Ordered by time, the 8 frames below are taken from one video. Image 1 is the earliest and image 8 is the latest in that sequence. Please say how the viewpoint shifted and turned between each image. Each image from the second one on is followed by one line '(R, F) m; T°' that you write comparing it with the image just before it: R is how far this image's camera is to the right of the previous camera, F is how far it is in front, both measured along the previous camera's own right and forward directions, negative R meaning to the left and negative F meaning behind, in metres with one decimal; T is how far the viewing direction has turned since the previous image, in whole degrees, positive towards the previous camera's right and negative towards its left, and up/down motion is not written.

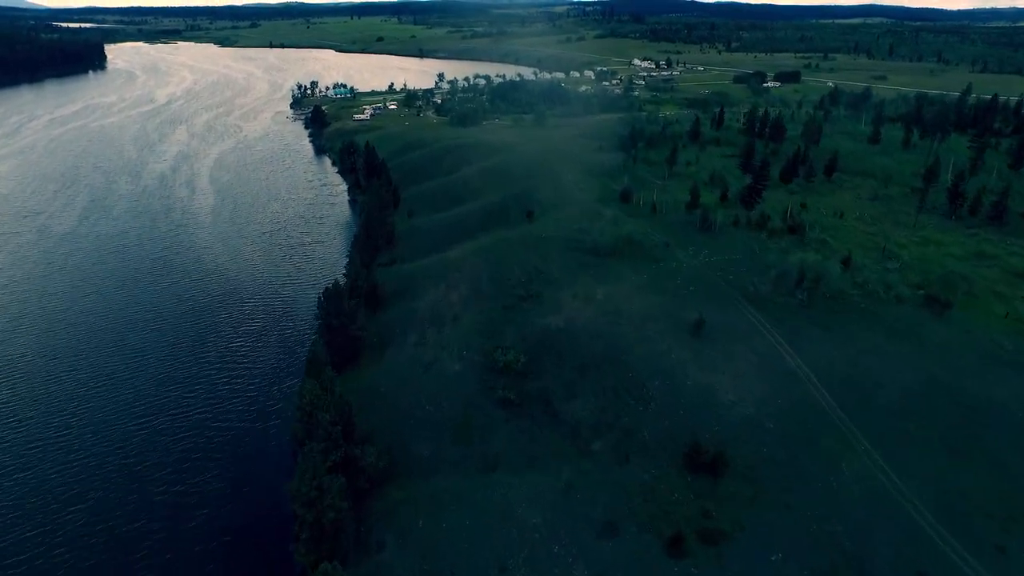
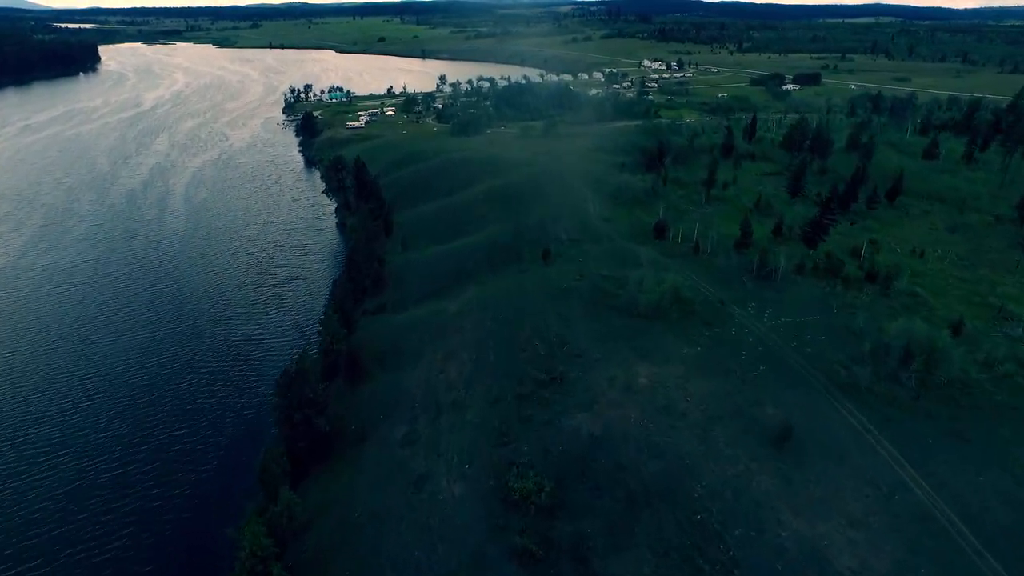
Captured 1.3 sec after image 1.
(-0.7, +10.1) m; 0°
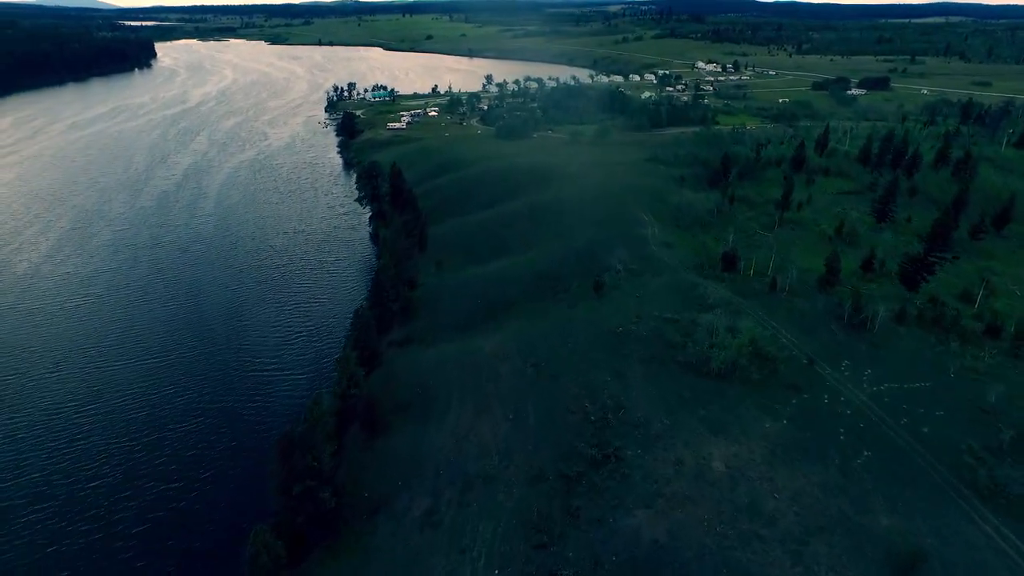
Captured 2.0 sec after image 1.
(-0.4, +5.8) m; -4°
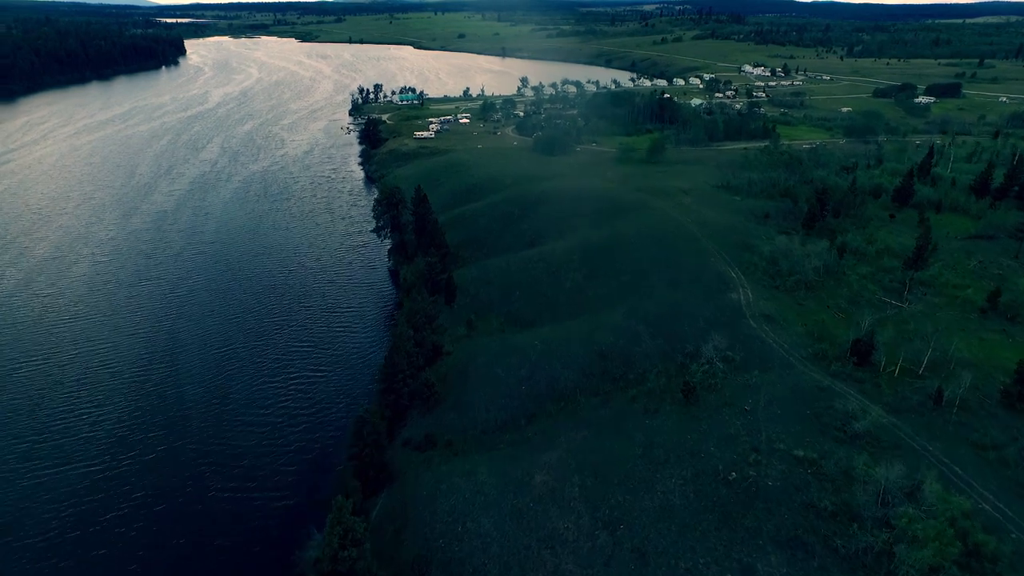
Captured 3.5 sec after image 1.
(-1.6, +11.1) m; -2°
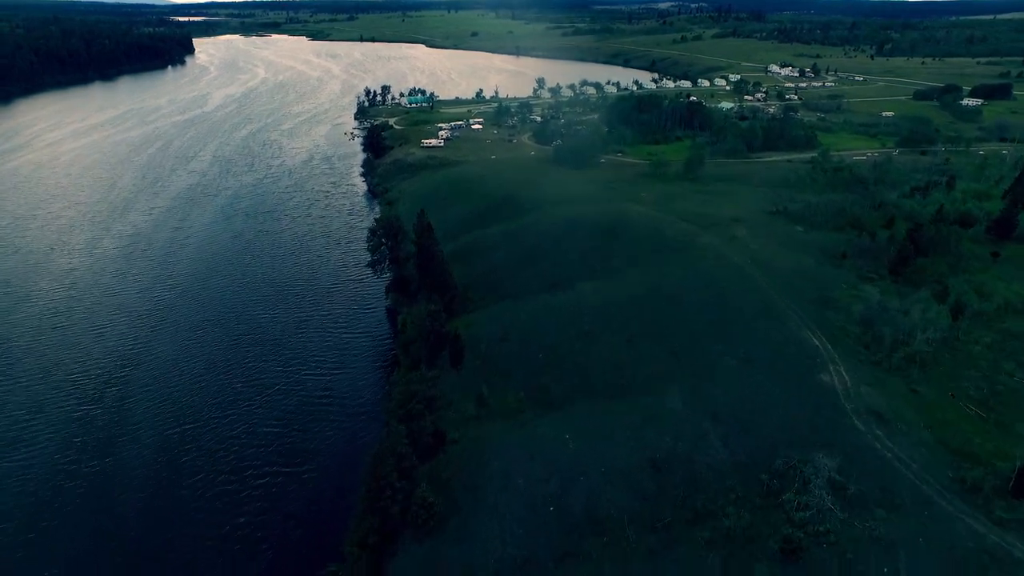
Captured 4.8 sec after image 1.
(-0.6, +9.3) m; -1°
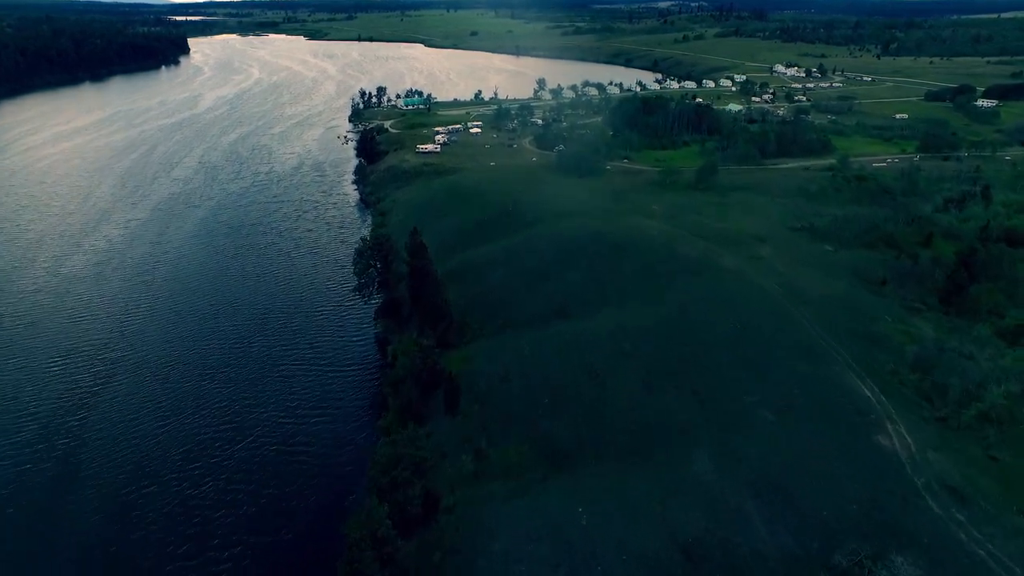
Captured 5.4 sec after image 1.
(-0.1, +4.7) m; 0°
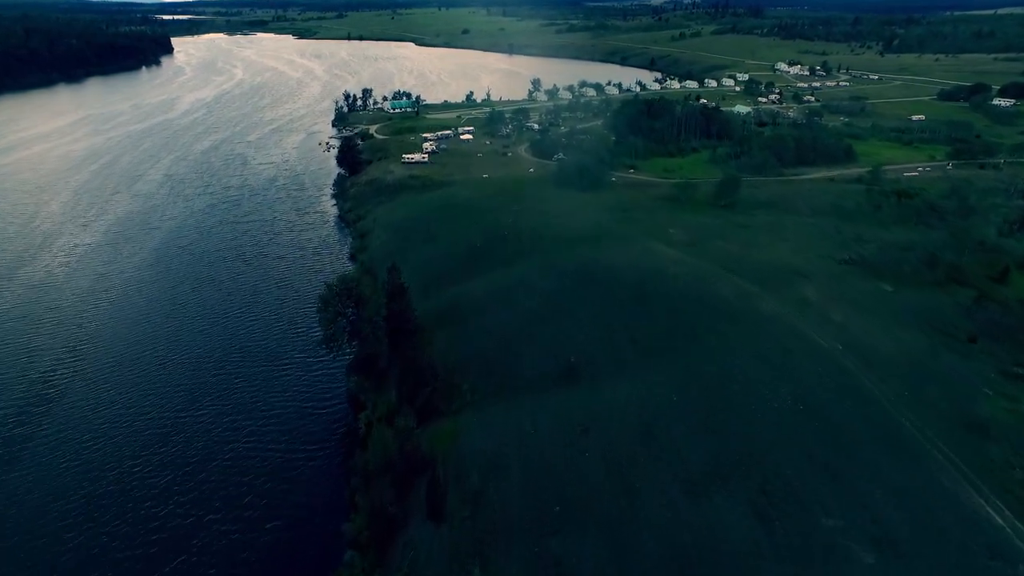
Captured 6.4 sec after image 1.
(-0.2, +7.9) m; +1°
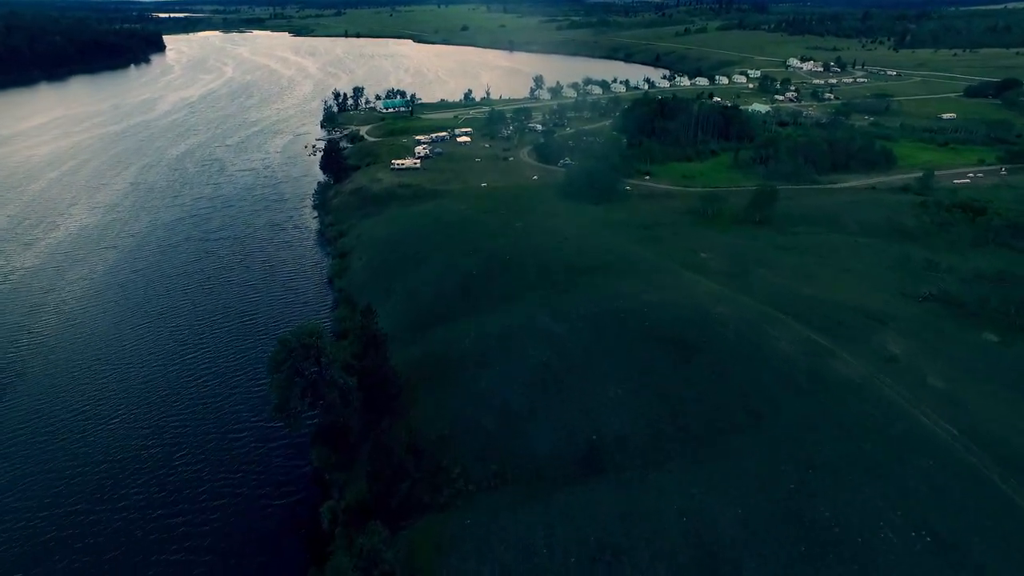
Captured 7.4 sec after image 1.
(-0.1, +8.3) m; 0°
